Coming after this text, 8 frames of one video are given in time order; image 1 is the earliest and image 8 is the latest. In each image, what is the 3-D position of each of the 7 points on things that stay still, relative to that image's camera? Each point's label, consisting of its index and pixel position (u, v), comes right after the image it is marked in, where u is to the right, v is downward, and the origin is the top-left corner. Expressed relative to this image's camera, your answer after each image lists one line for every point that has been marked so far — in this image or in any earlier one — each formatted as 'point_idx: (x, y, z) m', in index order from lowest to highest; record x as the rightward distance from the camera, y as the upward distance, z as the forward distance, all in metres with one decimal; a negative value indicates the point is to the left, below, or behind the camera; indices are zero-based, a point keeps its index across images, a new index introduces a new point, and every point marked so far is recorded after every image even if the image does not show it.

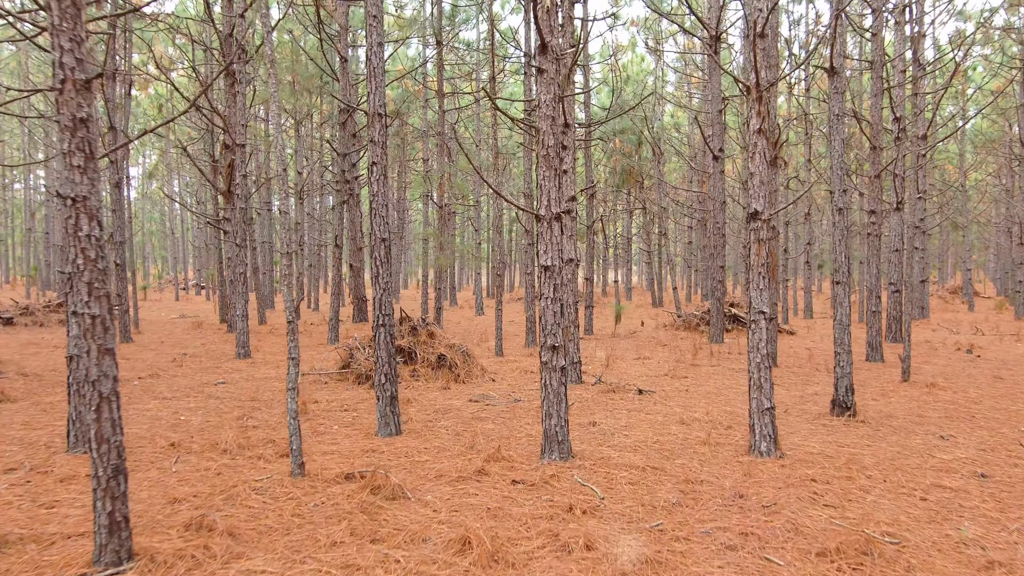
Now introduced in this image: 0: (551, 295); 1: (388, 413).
0: (+0.2, 0.0, +4.3) m
1: (-0.8, -0.9, +4.9) m
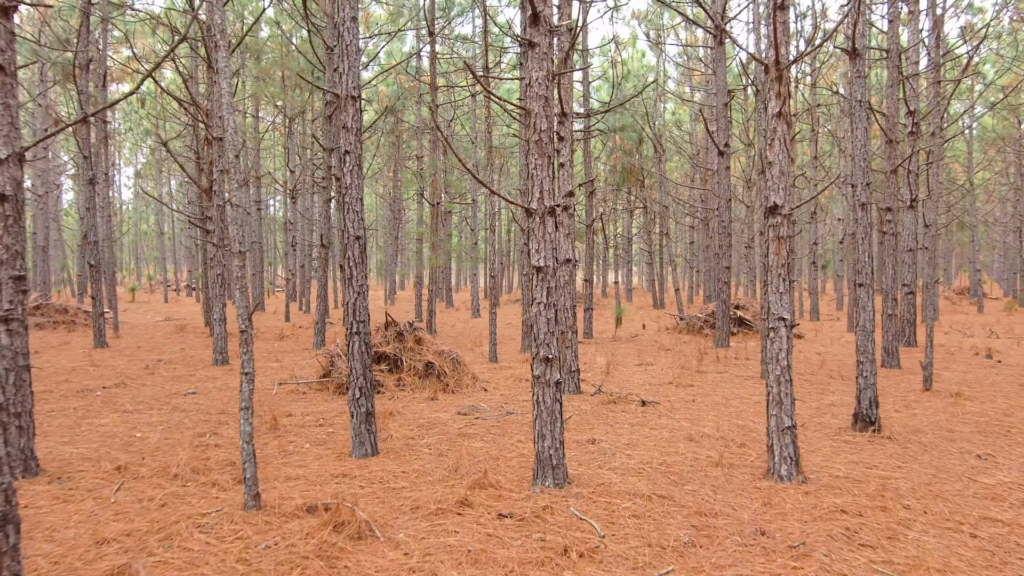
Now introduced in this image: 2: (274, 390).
0: (+0.2, -0.1, +3.8) m
1: (-0.9, -0.9, +4.4) m
2: (-2.1, -0.9, +6.6) m
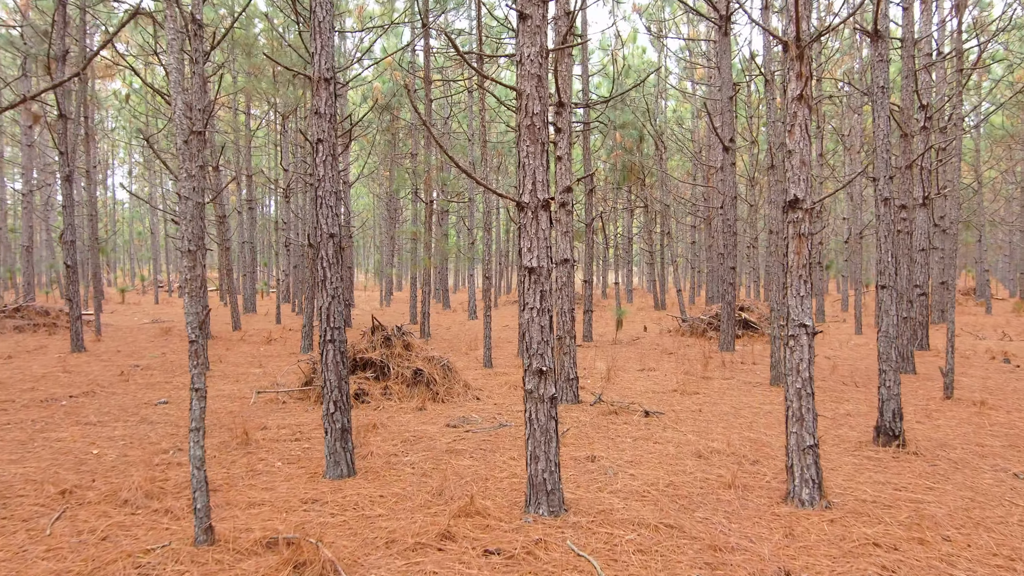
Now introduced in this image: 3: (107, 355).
0: (+0.1, -0.1, +3.3) m
1: (-0.9, -0.9, +4.0) m
2: (-2.2, -0.9, +6.1) m
3: (-5.1, -0.8, +9.2) m
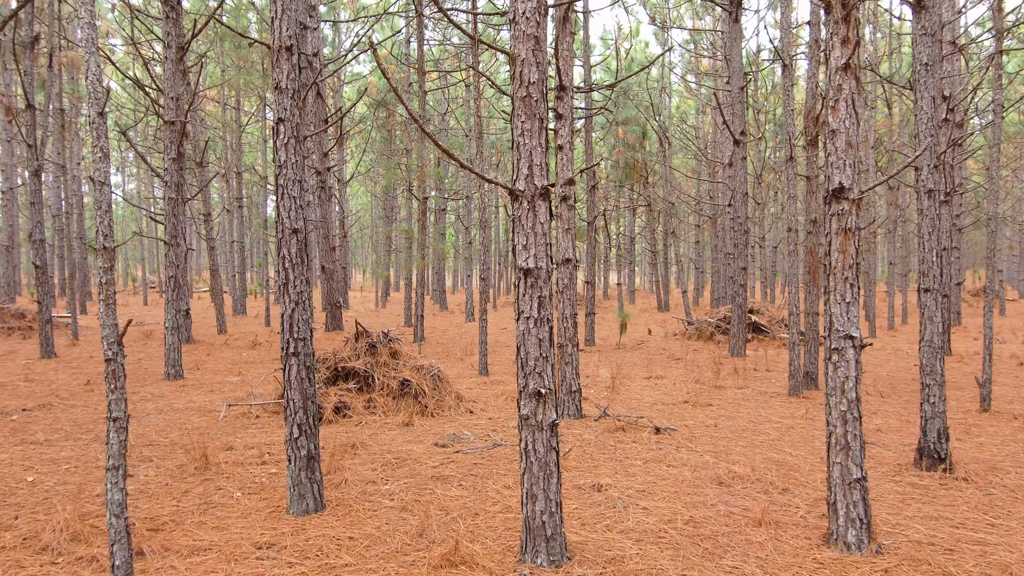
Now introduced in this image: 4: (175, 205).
0: (+0.1, -0.1, +2.8) m
1: (-1.0, -0.9, +3.4) m
2: (-2.2, -1.0, +5.6) m
3: (-5.1, -0.9, +8.6) m
4: (-3.8, +1.0, +8.3) m
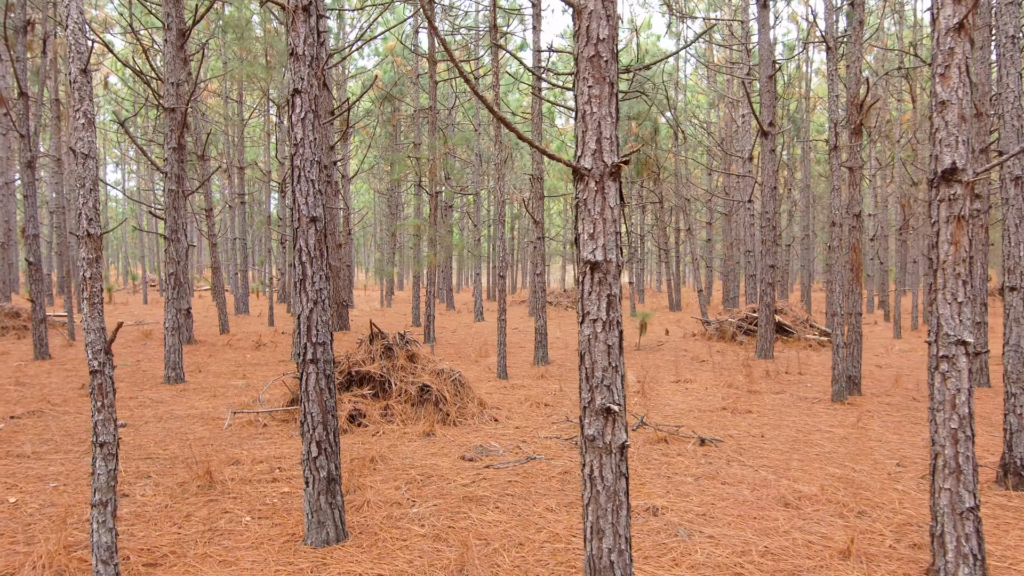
0: (+0.3, -0.1, +2.3) m
1: (-0.8, -0.9, +3.0) m
2: (-2.0, -0.9, +5.1) m
3: (-4.9, -0.8, +8.2) m
4: (-3.6, +1.0, +7.9) m
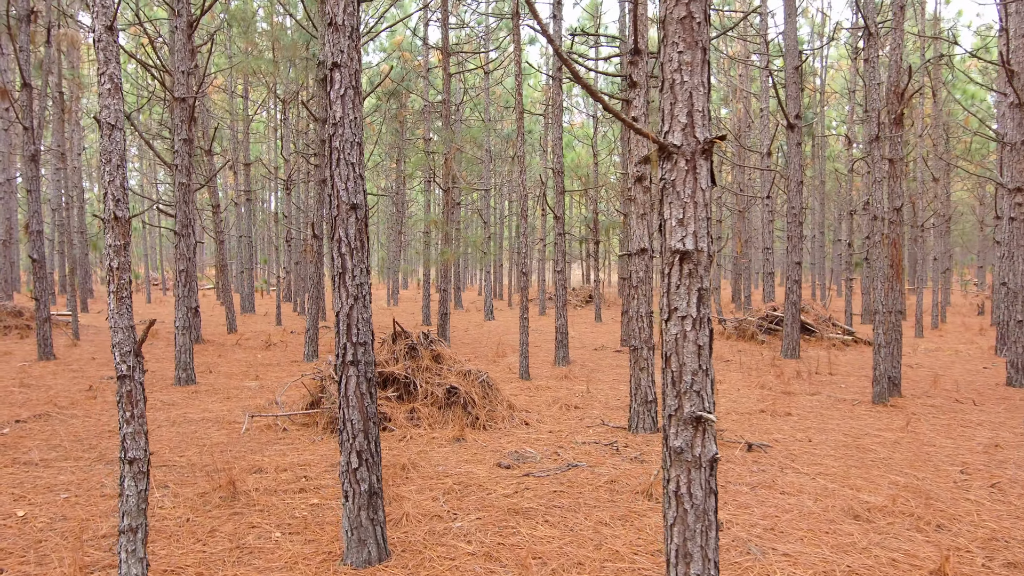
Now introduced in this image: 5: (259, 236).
0: (+0.5, -0.1, +2.1) m
1: (-0.6, -0.9, +2.7) m
2: (-1.8, -0.9, +4.9) m
3: (-4.7, -0.8, +7.9) m
4: (-3.4, +1.0, +7.6) m
5: (-6.7, +1.4, +19.4) m
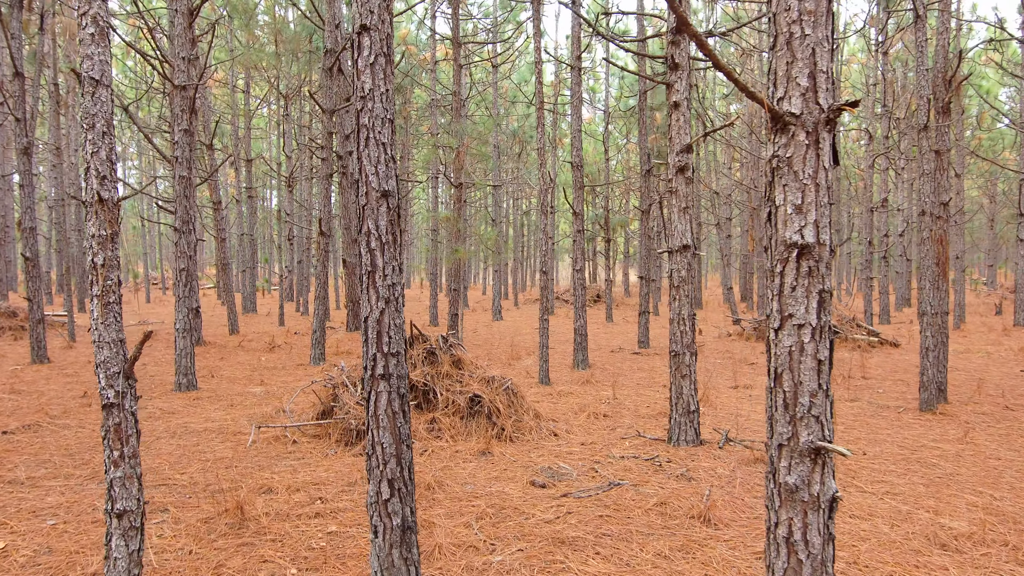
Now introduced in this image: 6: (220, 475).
0: (+0.7, -0.1, +1.7) m
1: (-0.4, -0.9, +2.3) m
2: (-1.6, -0.9, +4.5) m
3: (-4.5, -0.8, +7.5) m
4: (-3.2, +1.0, +7.2) m
5: (-6.5, +1.4, +19.0) m
6: (-1.5, -1.0, +3.8) m
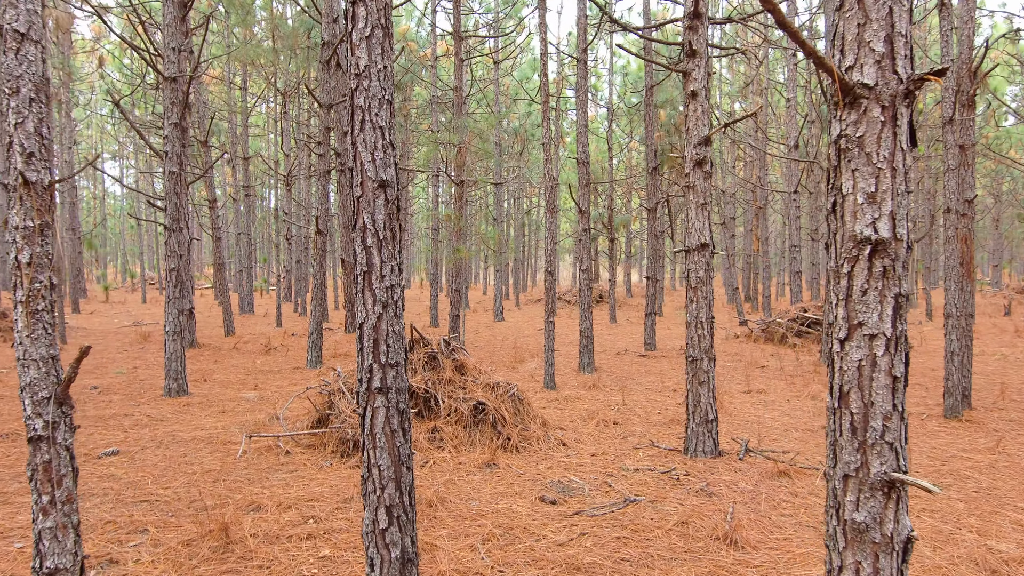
0: (+0.7, -0.1, +1.4) m
1: (-0.3, -0.9, +2.1) m
2: (-1.6, -0.9, +4.2) m
3: (-4.5, -0.8, +7.3) m
4: (-3.2, +1.0, +6.9) m
5: (-6.5, +1.4, +18.7) m
6: (-1.5, -1.0, +3.5) m
